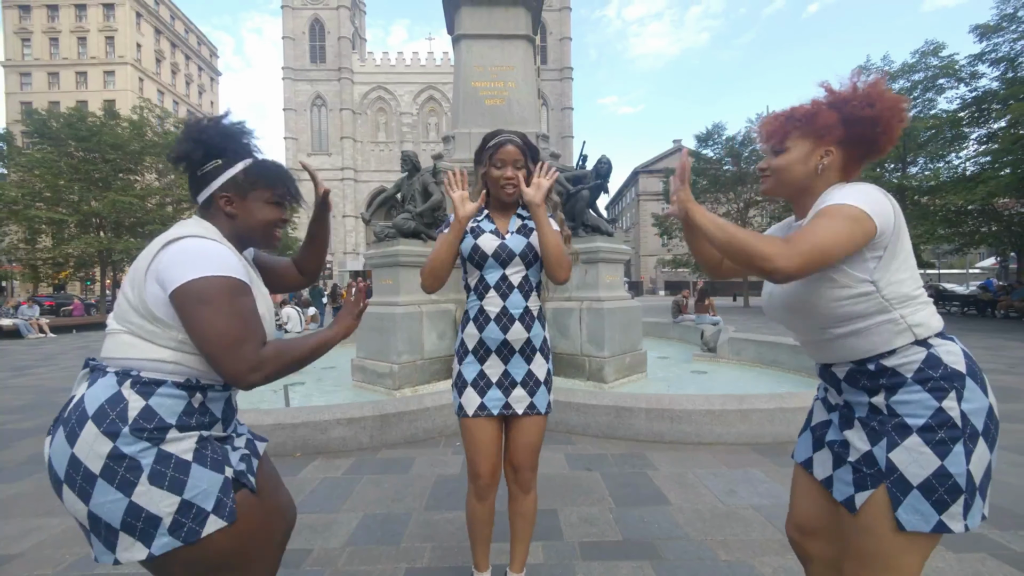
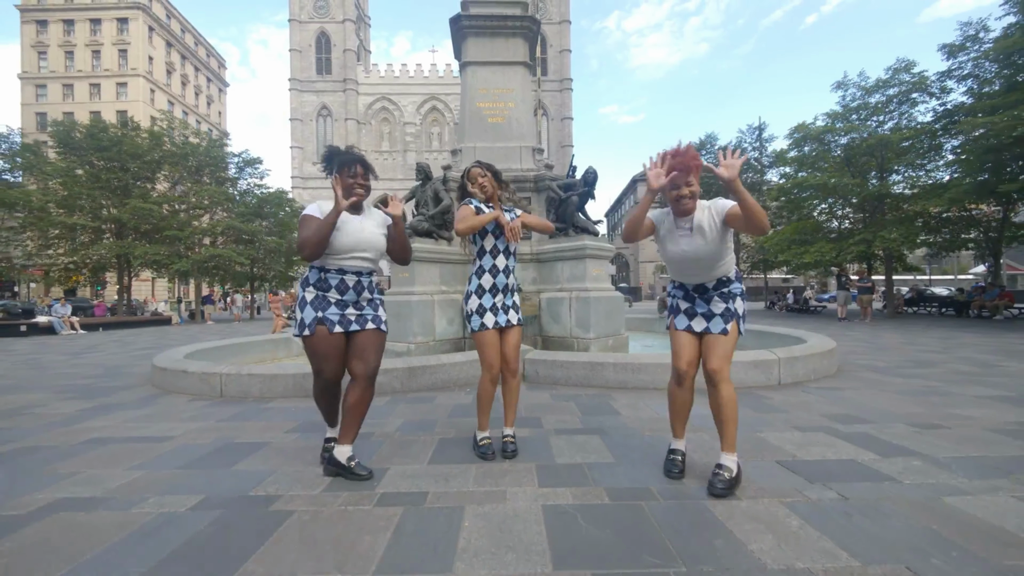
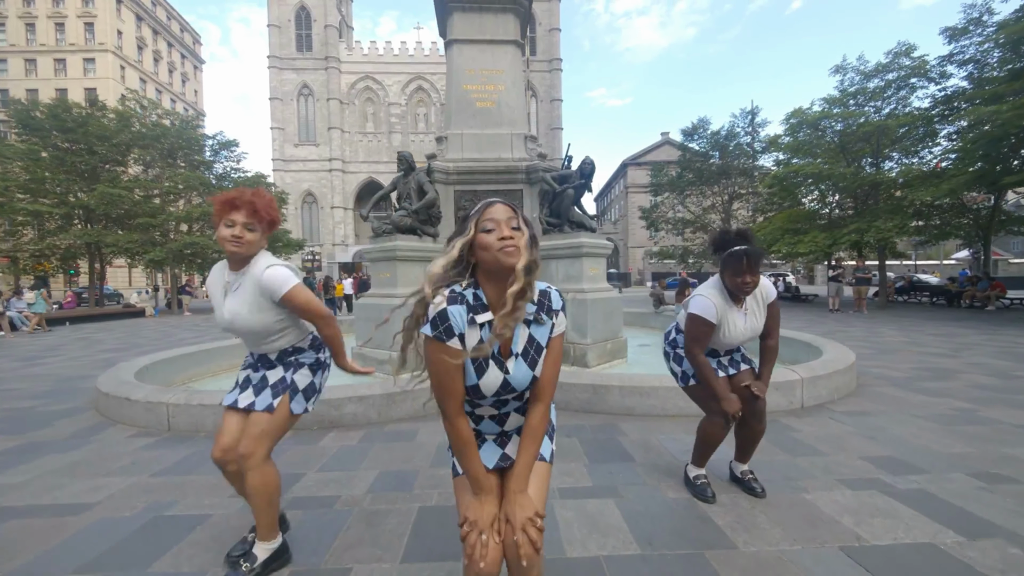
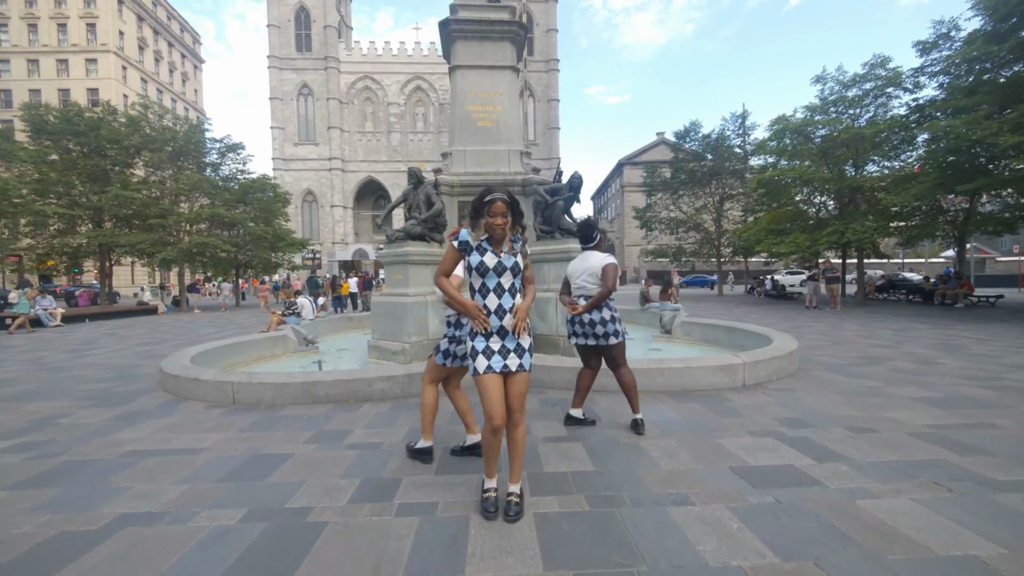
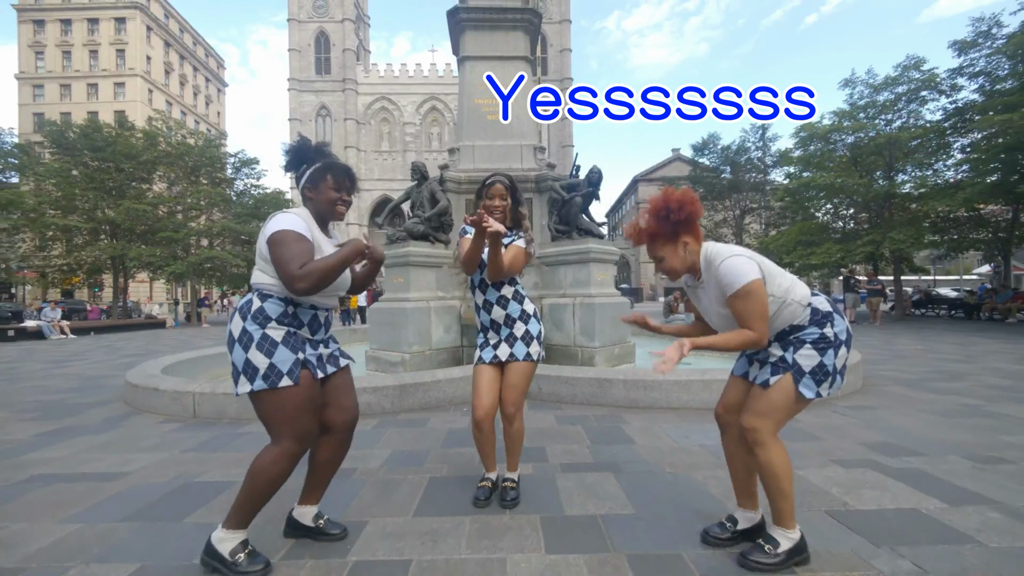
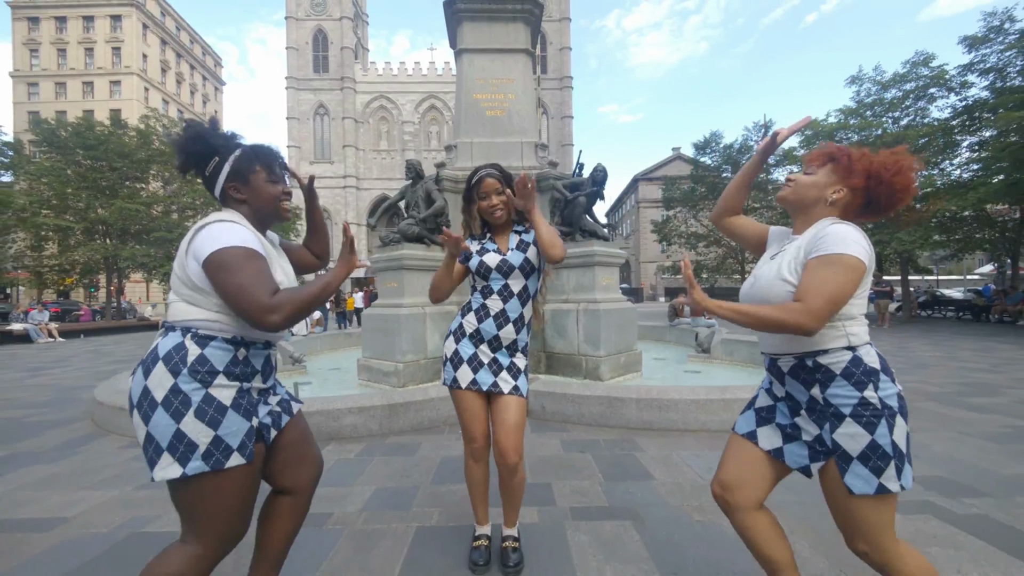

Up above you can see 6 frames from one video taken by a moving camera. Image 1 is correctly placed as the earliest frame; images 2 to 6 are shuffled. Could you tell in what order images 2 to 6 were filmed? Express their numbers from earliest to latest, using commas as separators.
6, 5, 2, 4, 3
